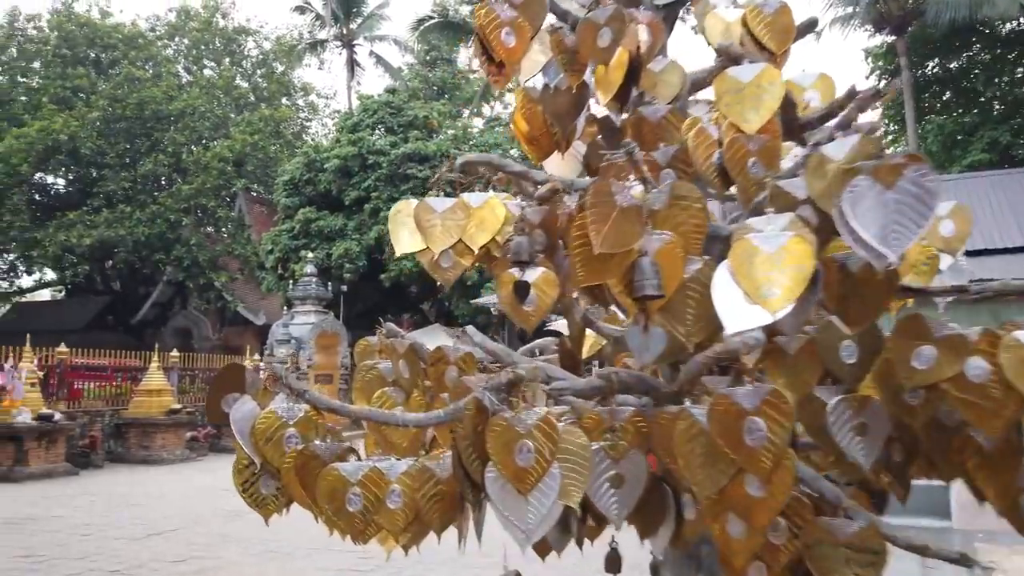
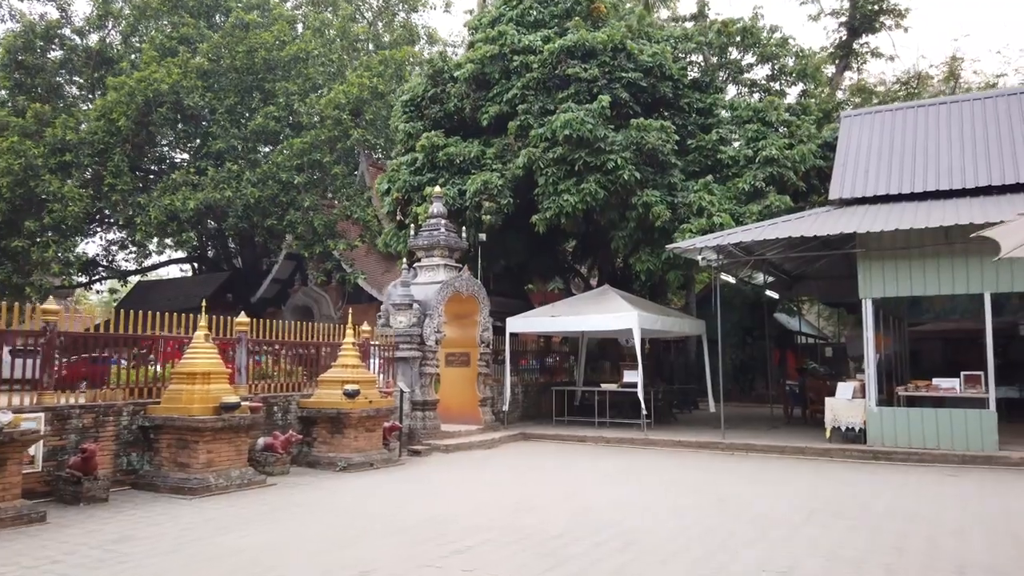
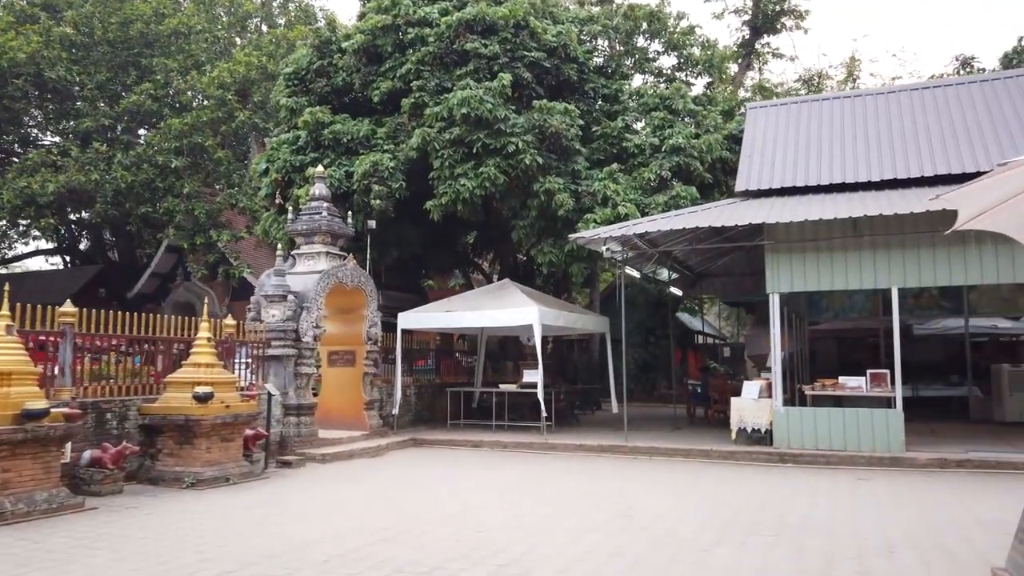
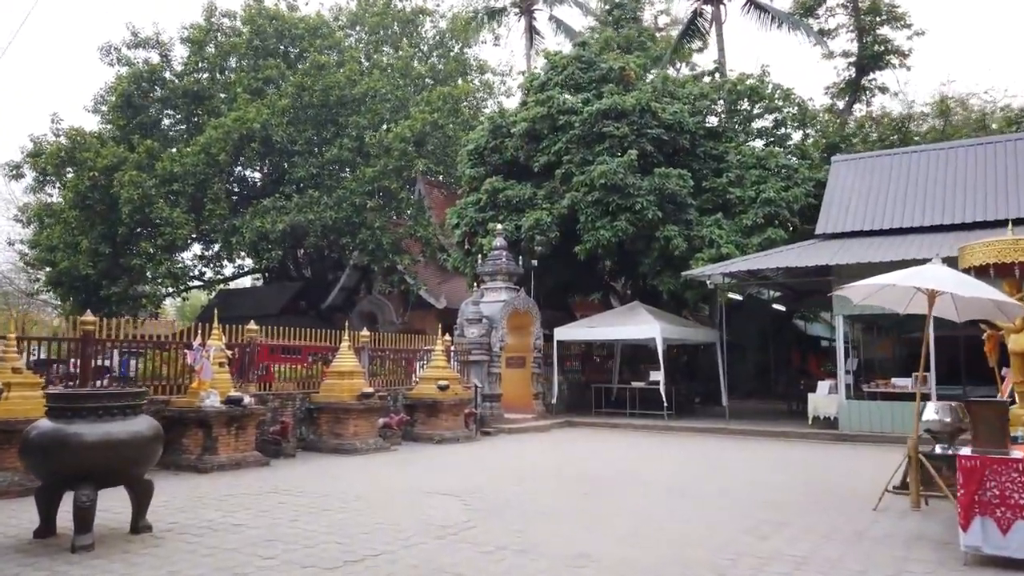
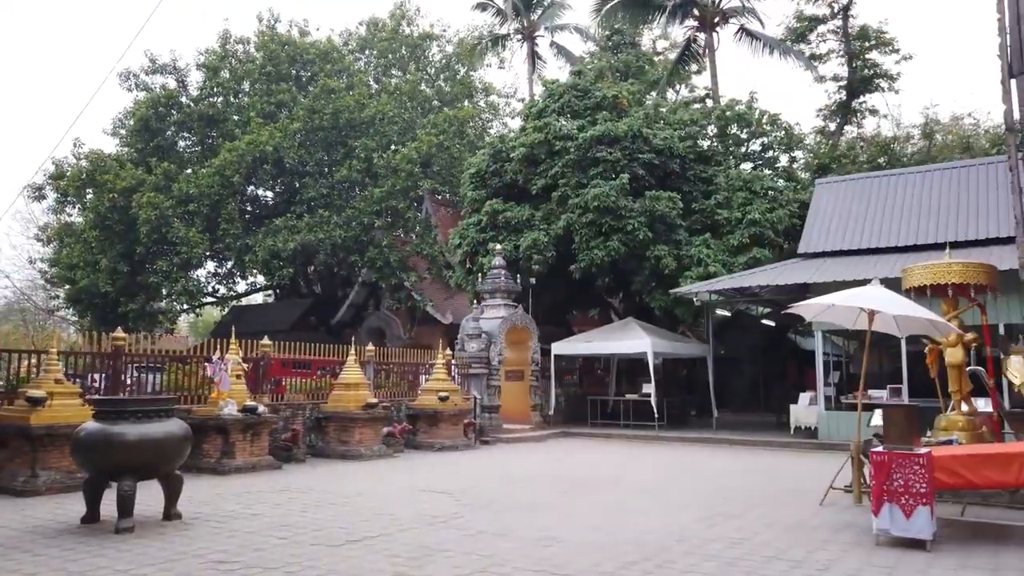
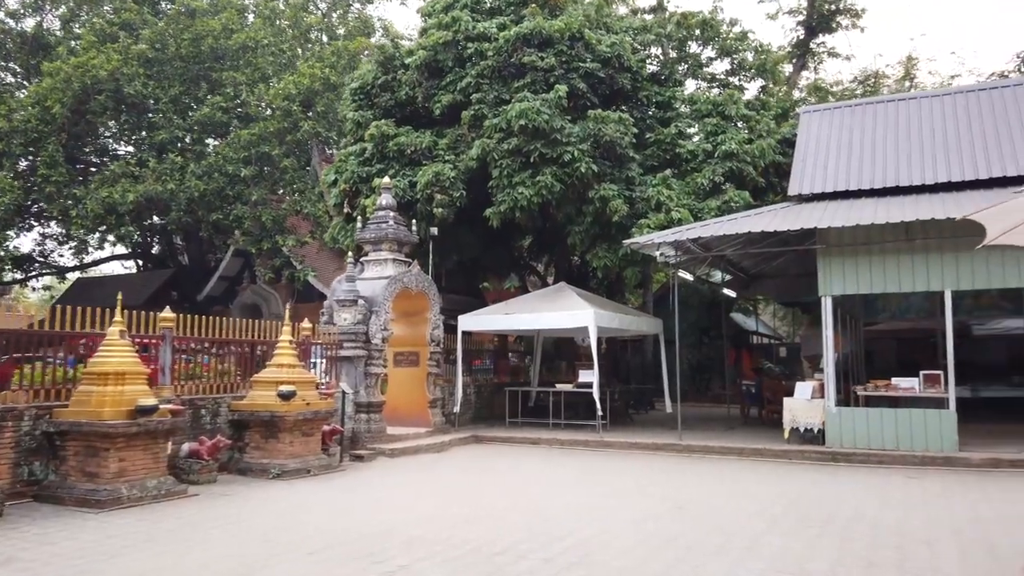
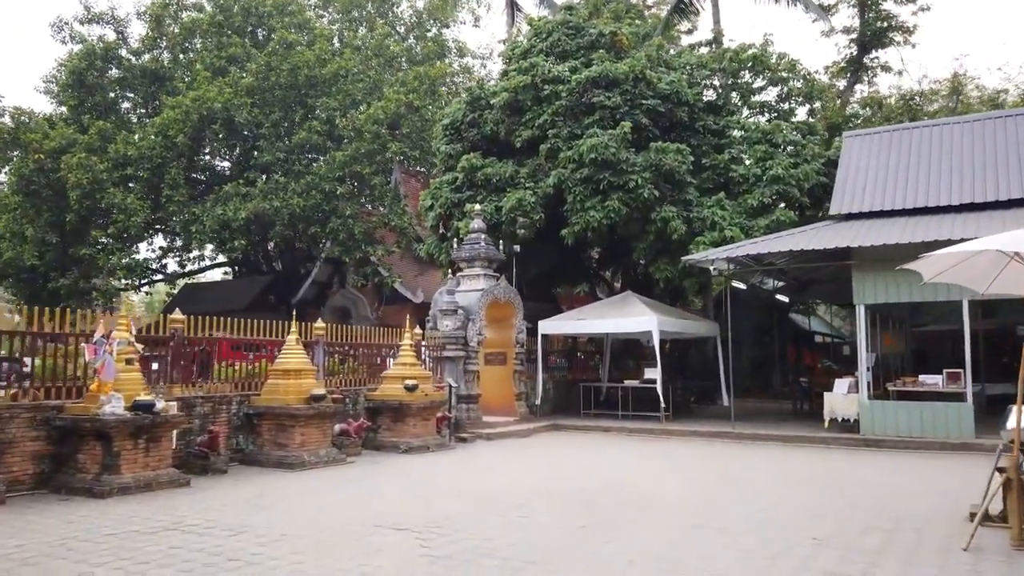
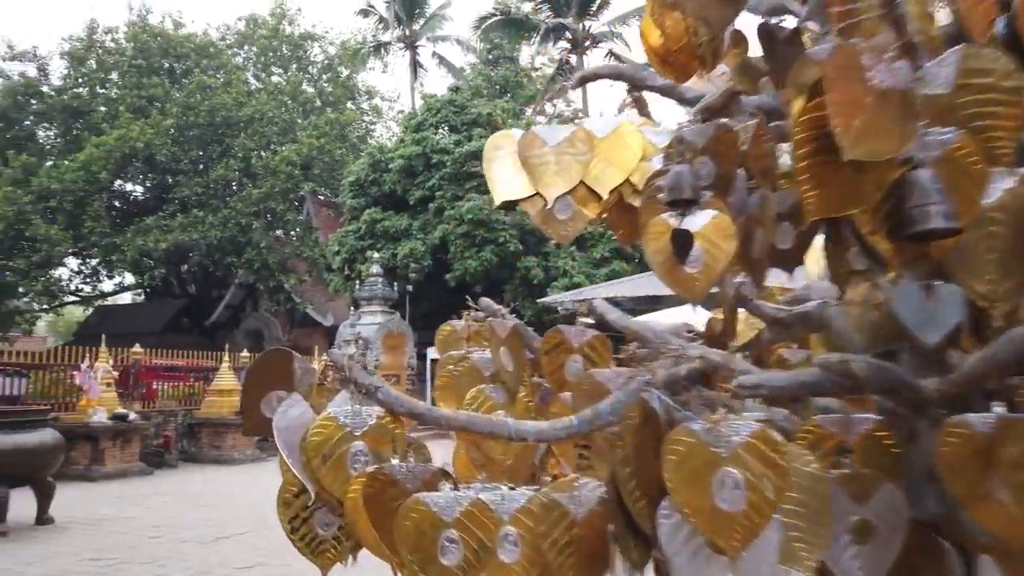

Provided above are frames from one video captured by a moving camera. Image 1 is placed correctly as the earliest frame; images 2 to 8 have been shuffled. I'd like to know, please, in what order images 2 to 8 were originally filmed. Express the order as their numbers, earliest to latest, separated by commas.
8, 5, 4, 7, 2, 6, 3
